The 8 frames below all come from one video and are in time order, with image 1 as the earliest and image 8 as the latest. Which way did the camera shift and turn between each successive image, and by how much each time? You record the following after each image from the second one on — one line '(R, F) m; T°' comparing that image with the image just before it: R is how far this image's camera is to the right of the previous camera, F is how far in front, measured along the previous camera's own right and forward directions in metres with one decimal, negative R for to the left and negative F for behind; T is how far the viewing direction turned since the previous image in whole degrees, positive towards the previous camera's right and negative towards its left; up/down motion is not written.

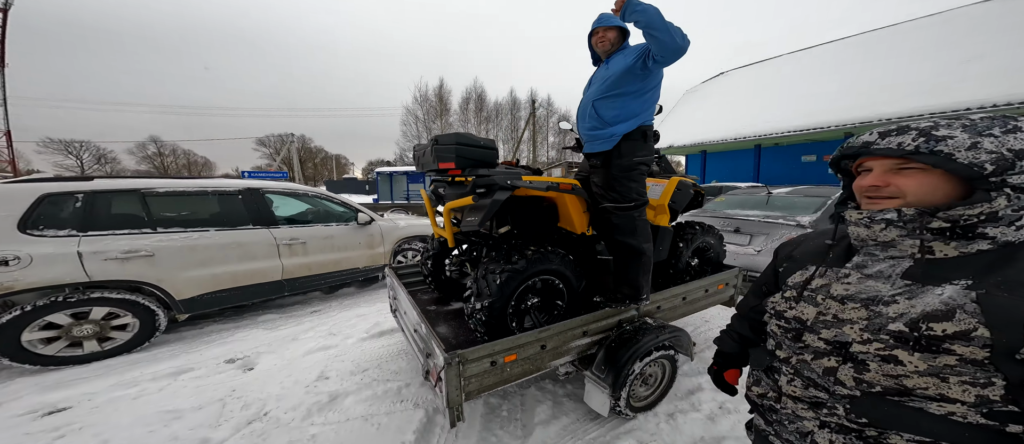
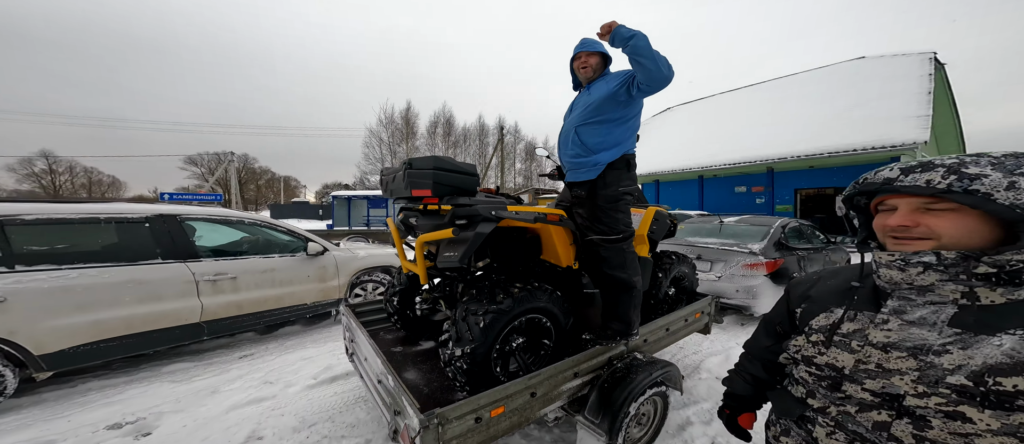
(-0.1, +0.1) m; +7°
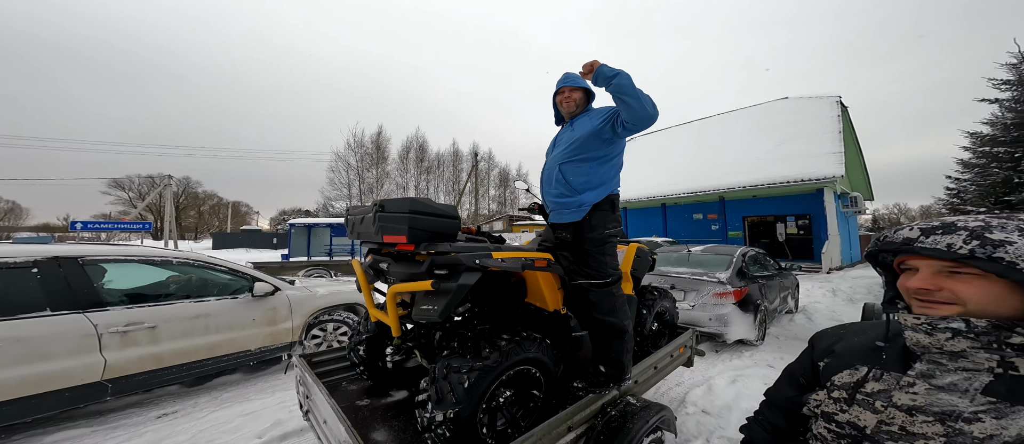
(-0.1, +0.1) m; +5°
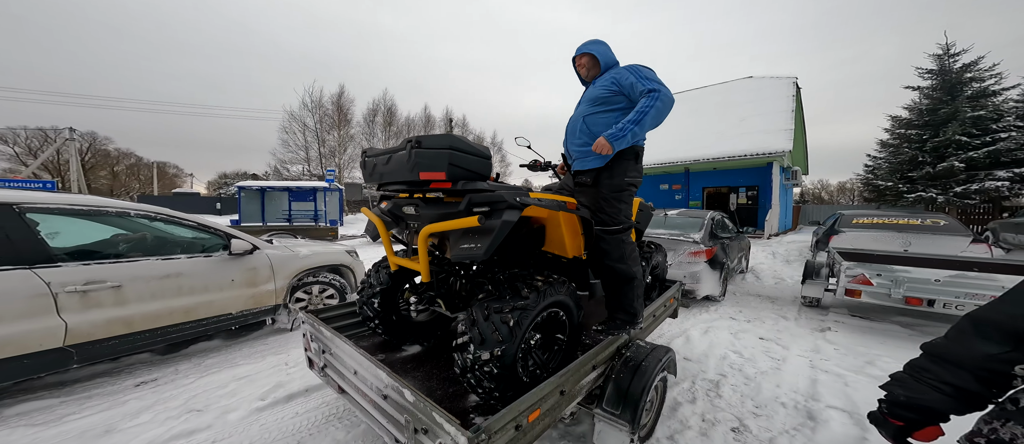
(-0.3, 0.0) m; +7°
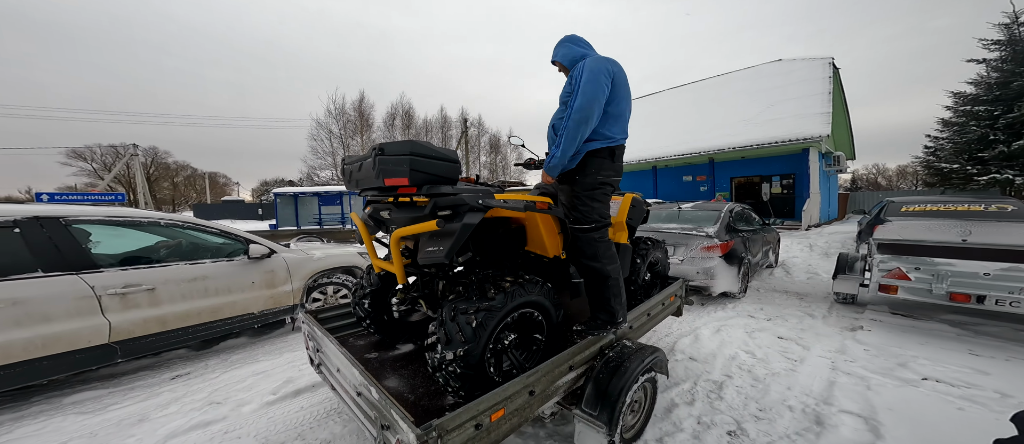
(+0.3, 0.0) m; -5°
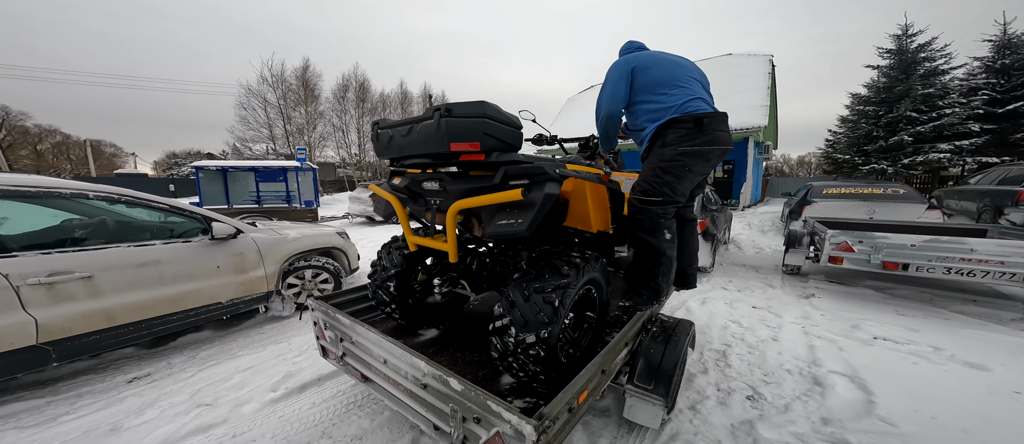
(-0.5, +0.2) m; +9°
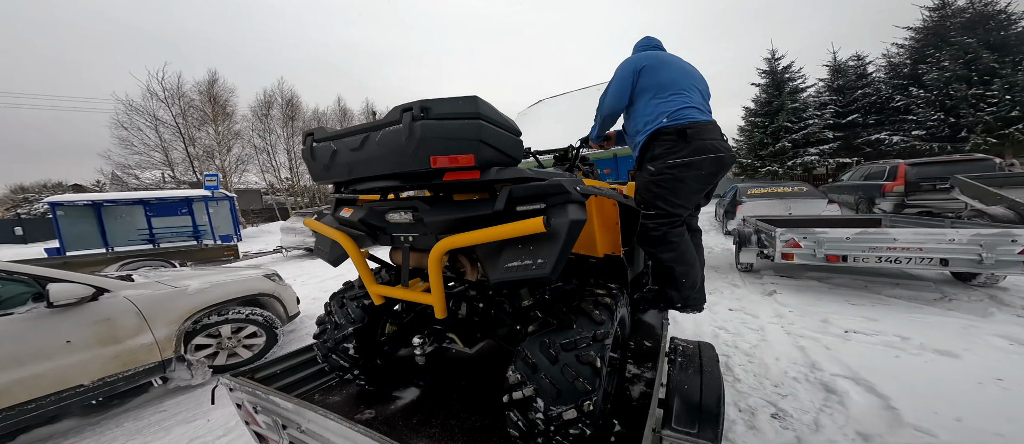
(-0.2, +0.4) m; +9°
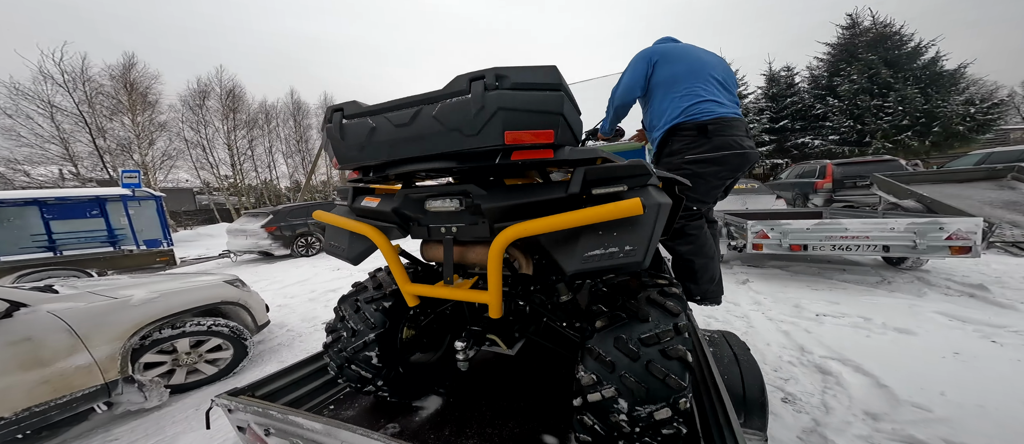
(-0.3, +0.1) m; +6°
